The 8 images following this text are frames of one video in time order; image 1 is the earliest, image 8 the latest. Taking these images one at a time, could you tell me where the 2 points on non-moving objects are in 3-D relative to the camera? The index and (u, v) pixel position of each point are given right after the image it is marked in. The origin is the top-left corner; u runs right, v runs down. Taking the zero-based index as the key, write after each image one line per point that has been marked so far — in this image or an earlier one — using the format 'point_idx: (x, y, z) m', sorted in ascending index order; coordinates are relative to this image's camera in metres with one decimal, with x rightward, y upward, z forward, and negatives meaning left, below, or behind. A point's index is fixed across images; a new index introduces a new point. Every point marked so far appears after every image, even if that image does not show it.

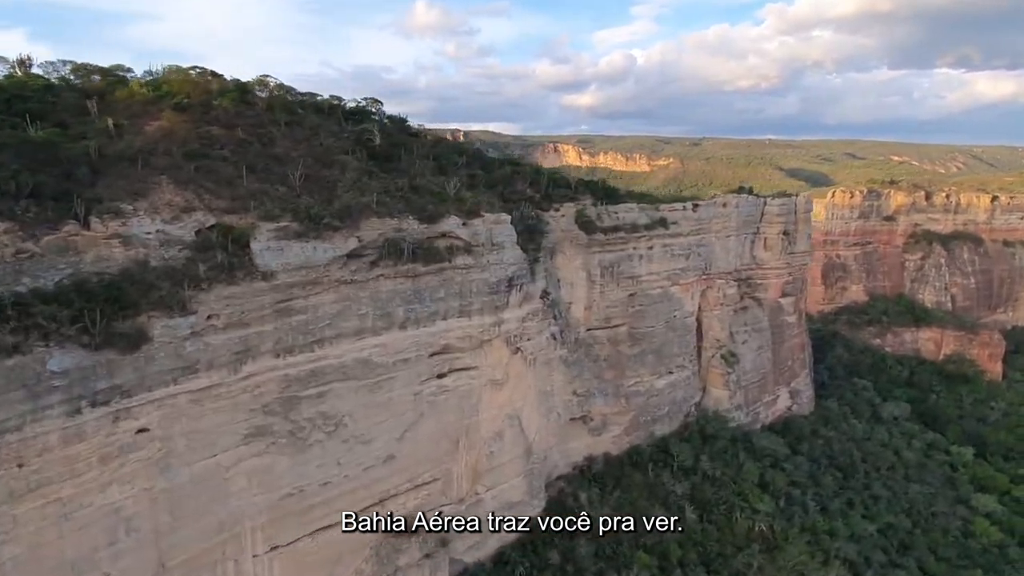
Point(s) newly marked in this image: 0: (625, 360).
0: (+3.1, -2.0, +16.5) m
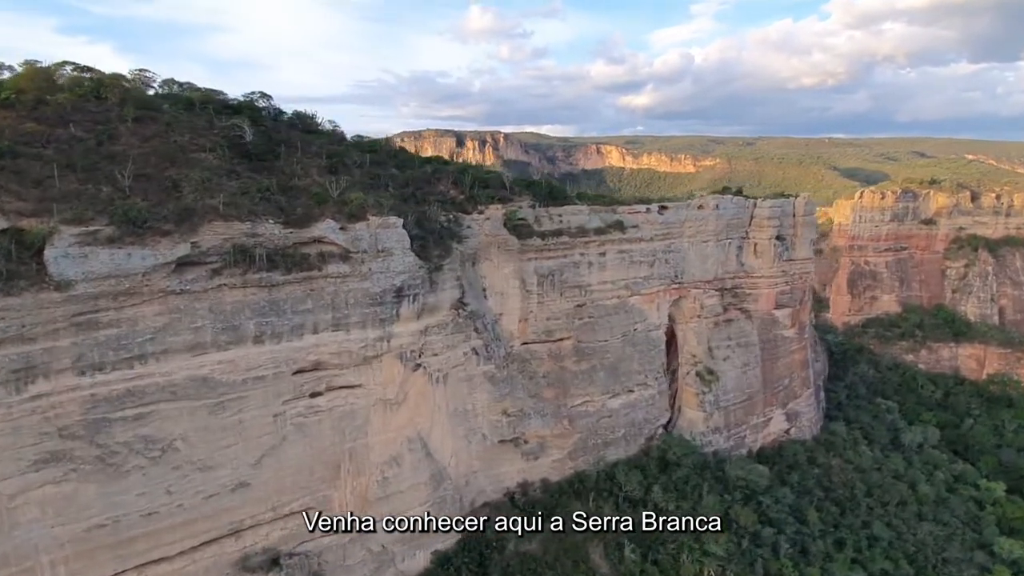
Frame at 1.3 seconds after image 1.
0: (+1.4, -2.3, +15.0) m
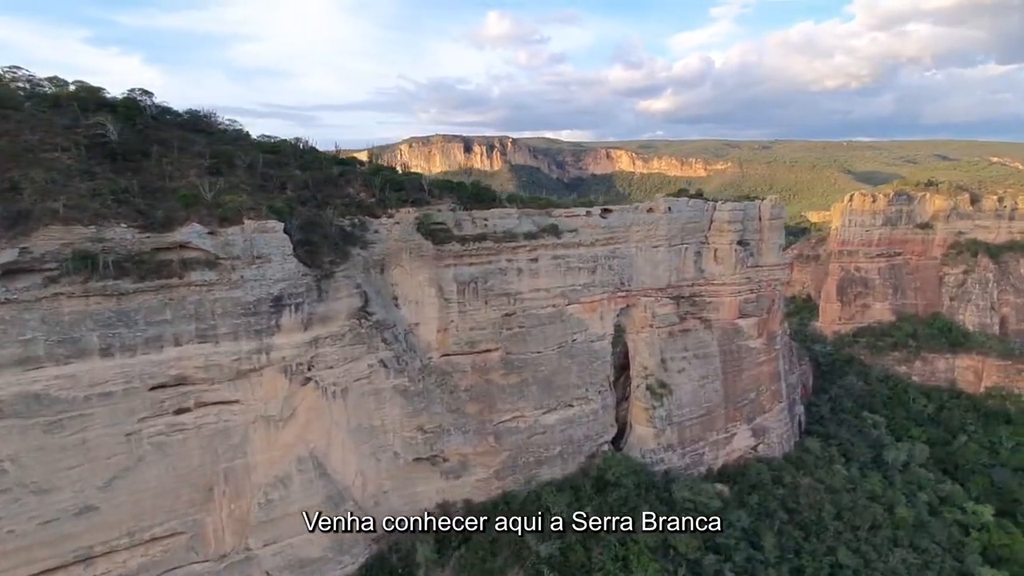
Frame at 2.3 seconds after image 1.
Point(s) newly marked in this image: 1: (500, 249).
0: (-0.4, -2.5, +14.1) m
1: (-0.3, +0.9, +14.0) m
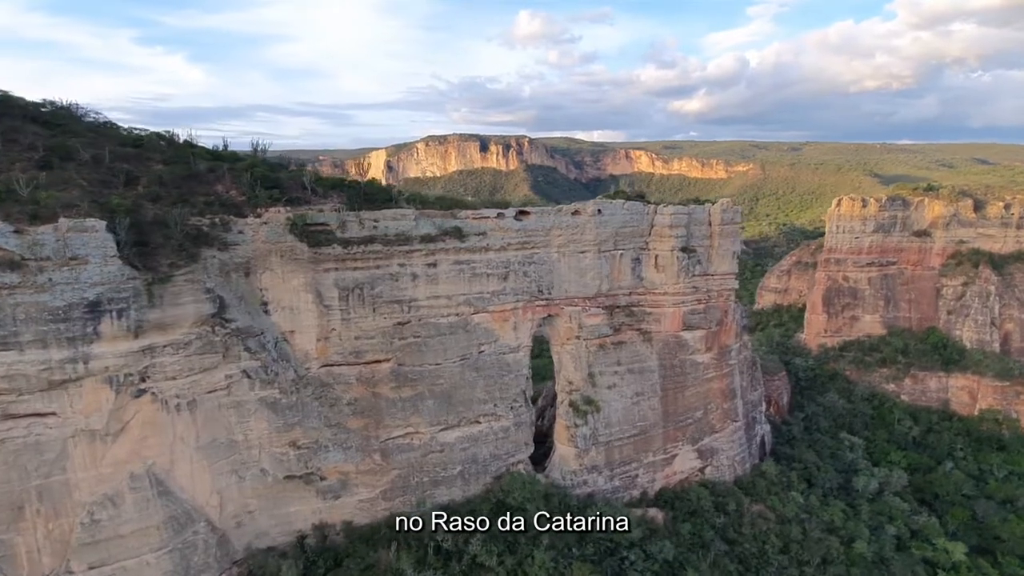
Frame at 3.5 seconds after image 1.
0: (-2.8, -2.6, +13.2) m
1: (-2.7, +0.8, +13.0) m
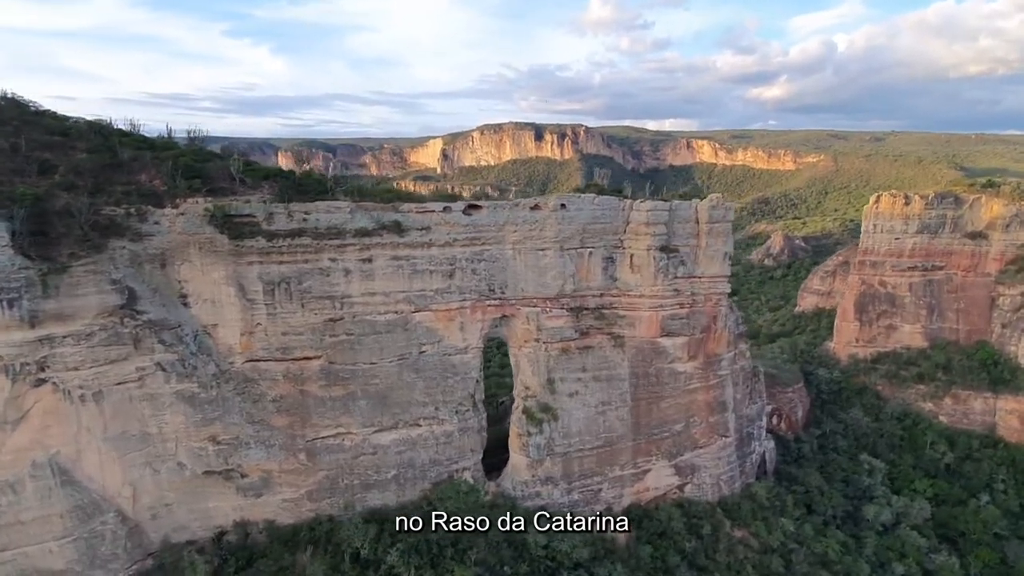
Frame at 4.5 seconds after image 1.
0: (-4.3, -2.5, +12.8) m
1: (-4.0, +0.9, +12.5) m
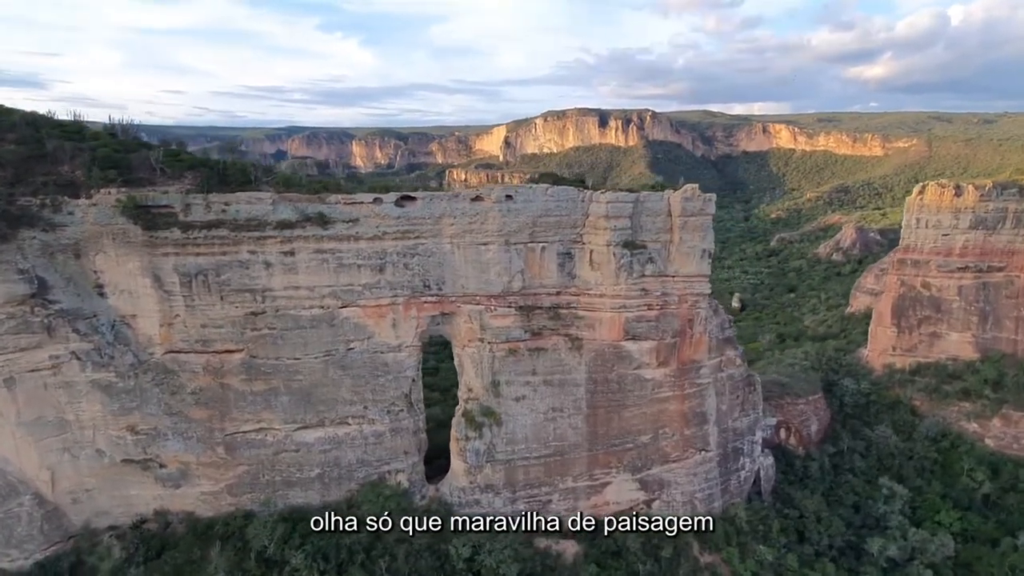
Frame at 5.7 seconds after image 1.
0: (-5.9, -2.3, +12.6) m
1: (-5.6, +1.0, +12.3) m
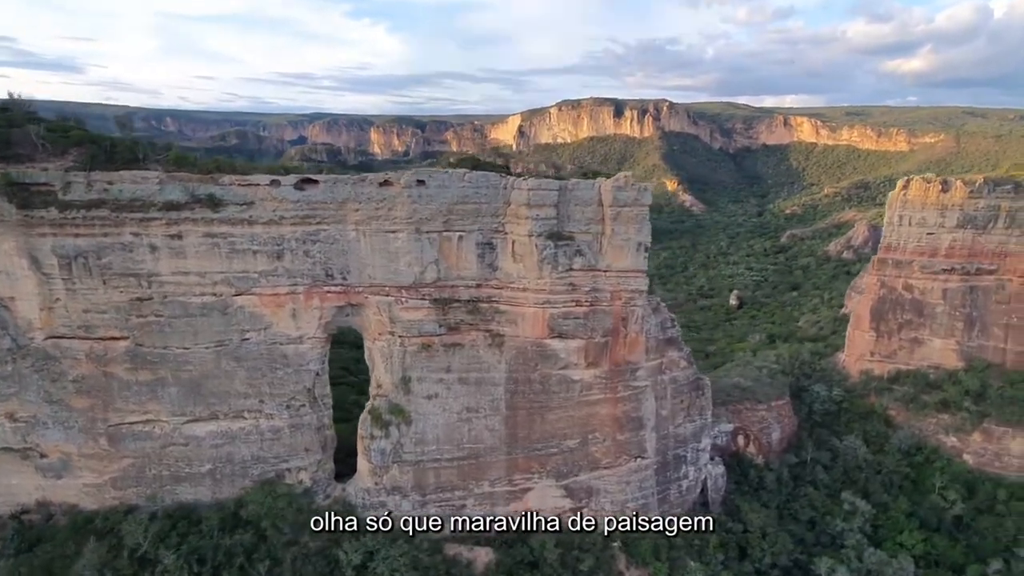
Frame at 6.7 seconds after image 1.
0: (-8.0, -2.0, +12.0) m
1: (-7.6, +1.3, +11.6) m
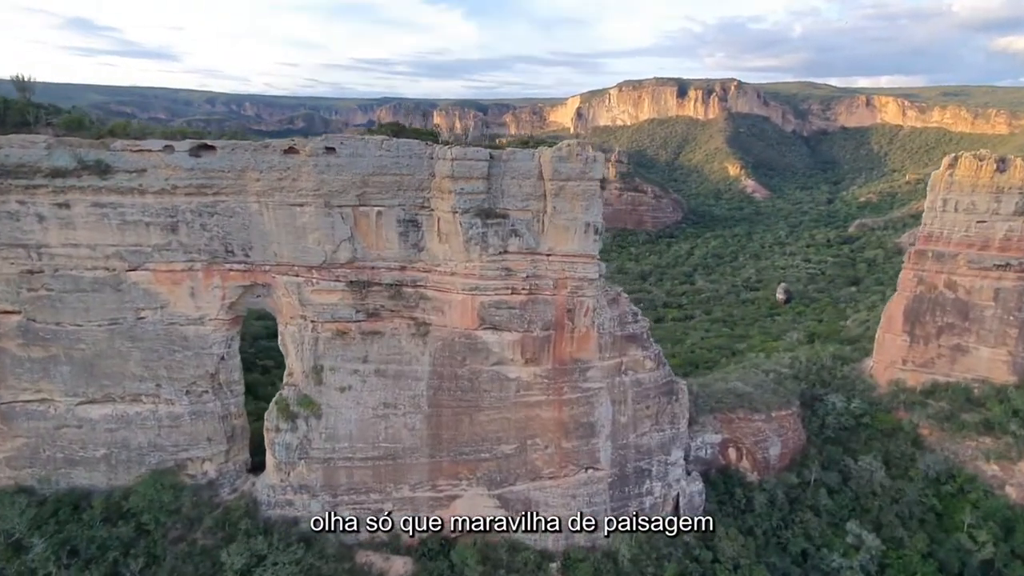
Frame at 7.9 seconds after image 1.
0: (-9.7, -1.5, +11.5) m
1: (-9.3, +1.9, +10.9) m
